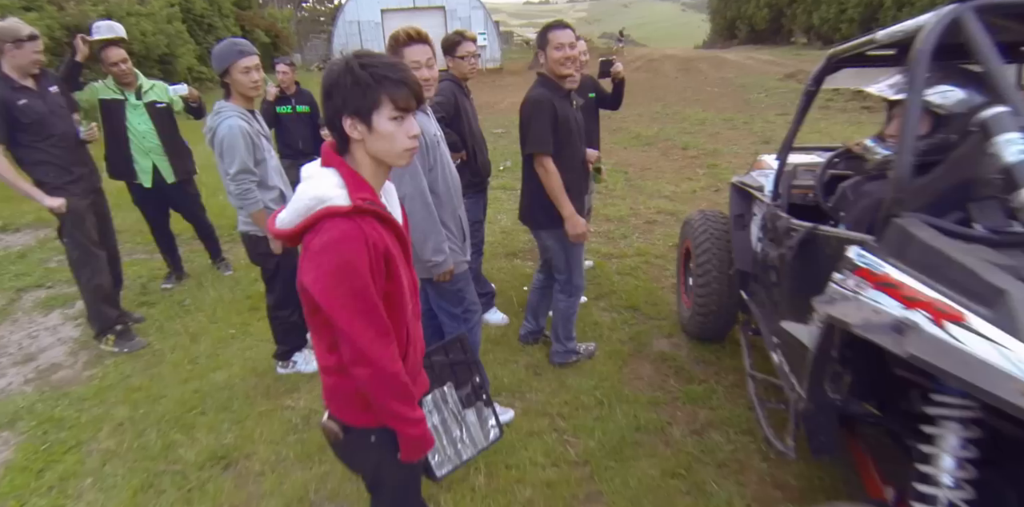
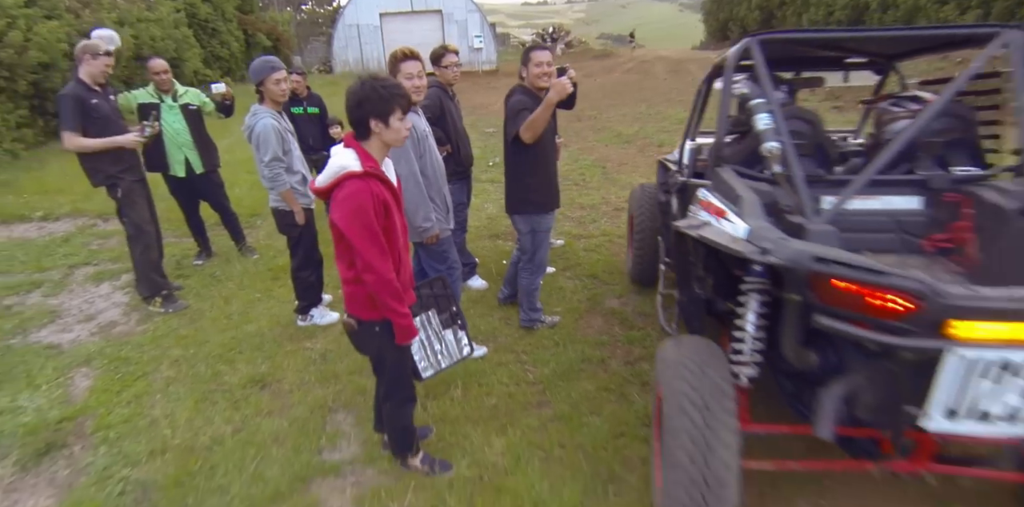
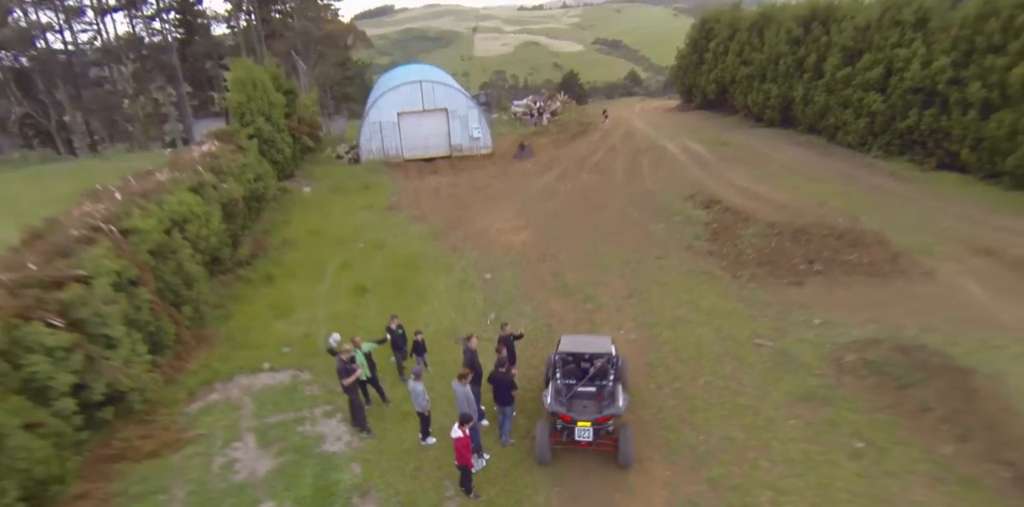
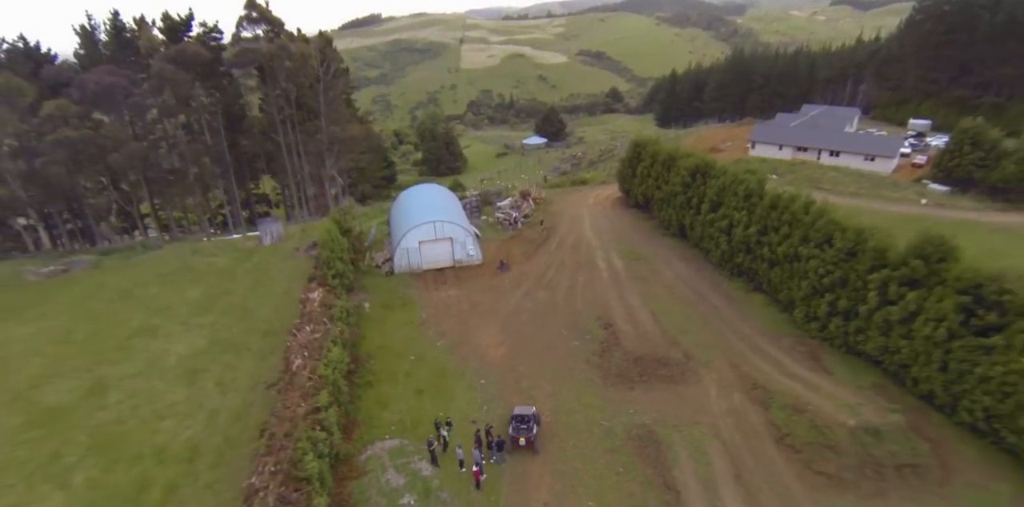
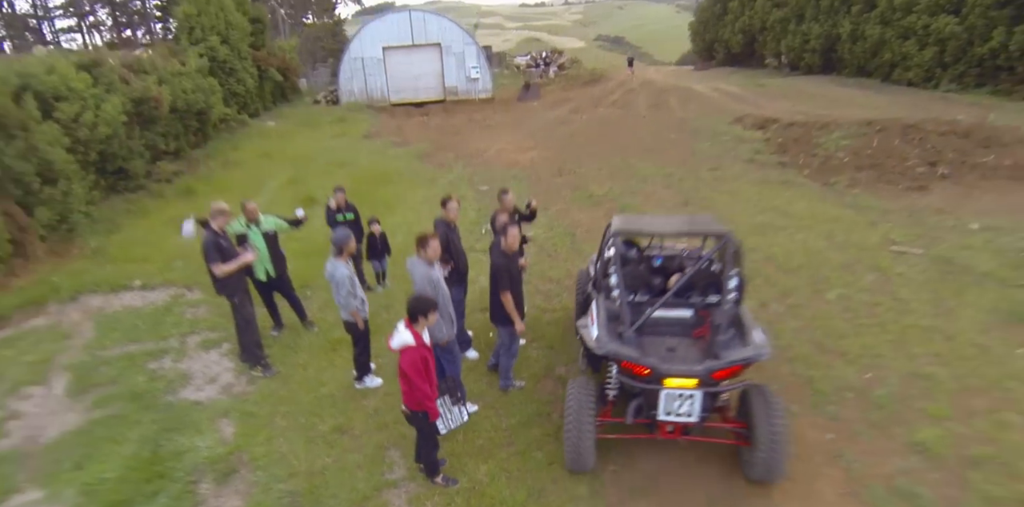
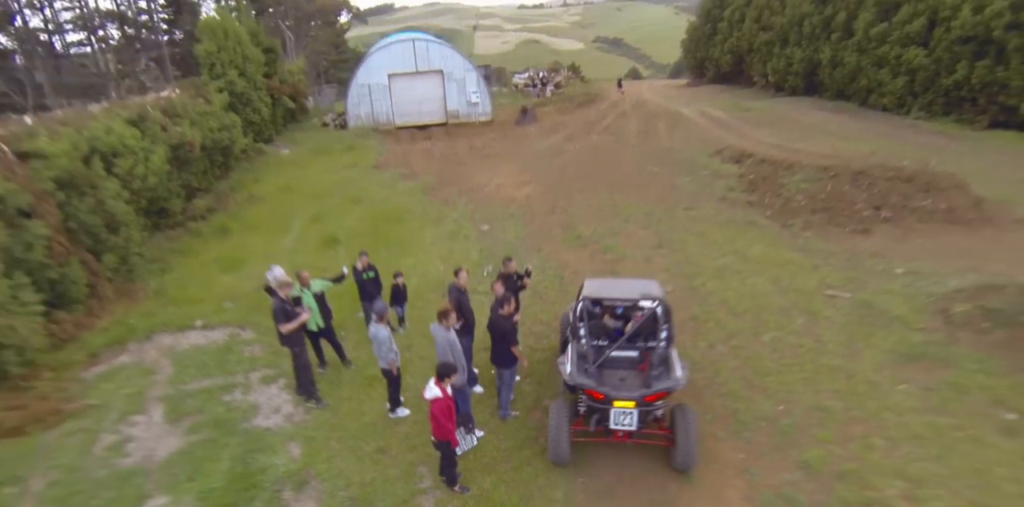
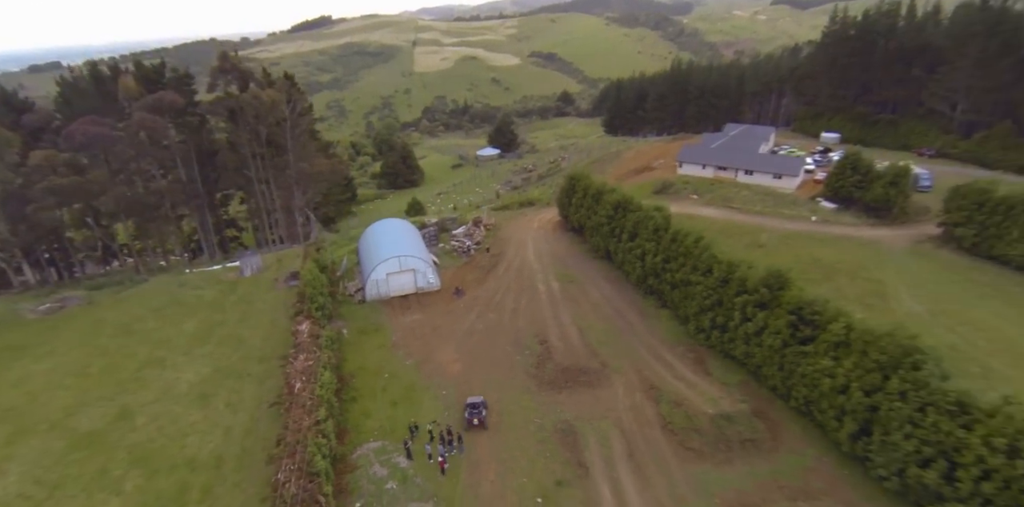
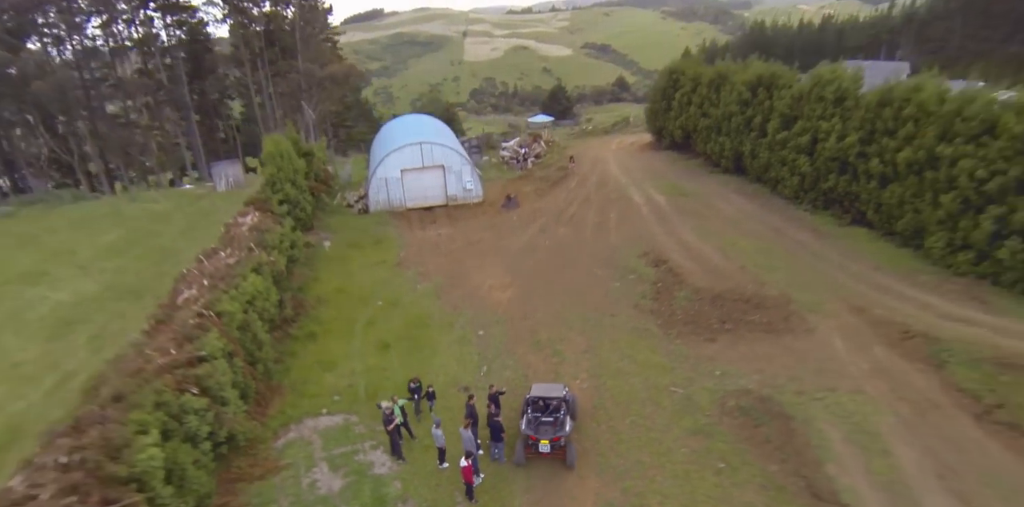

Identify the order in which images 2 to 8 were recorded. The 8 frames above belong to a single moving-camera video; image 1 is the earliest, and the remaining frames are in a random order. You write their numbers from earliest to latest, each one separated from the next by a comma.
2, 5, 6, 3, 8, 4, 7
